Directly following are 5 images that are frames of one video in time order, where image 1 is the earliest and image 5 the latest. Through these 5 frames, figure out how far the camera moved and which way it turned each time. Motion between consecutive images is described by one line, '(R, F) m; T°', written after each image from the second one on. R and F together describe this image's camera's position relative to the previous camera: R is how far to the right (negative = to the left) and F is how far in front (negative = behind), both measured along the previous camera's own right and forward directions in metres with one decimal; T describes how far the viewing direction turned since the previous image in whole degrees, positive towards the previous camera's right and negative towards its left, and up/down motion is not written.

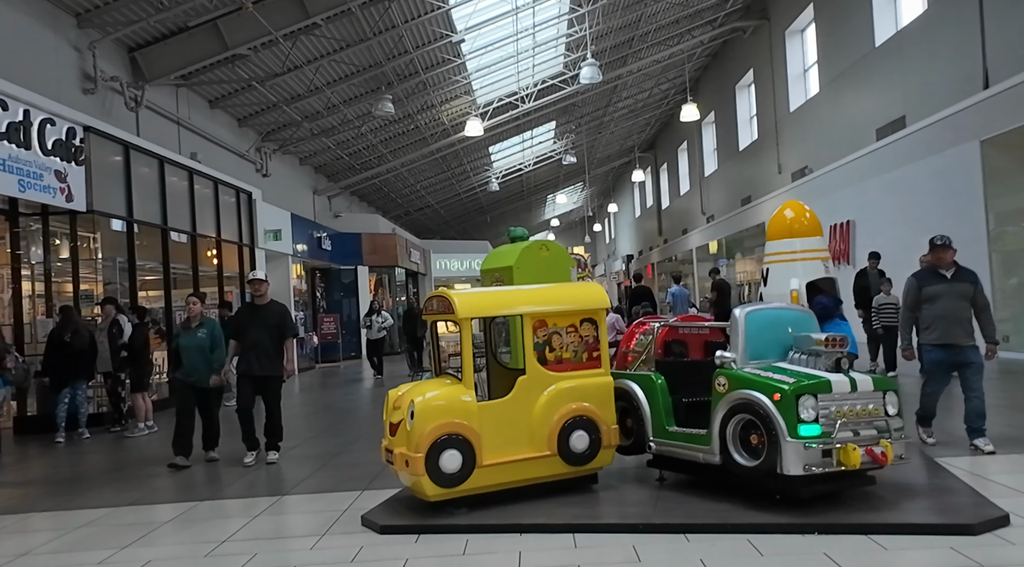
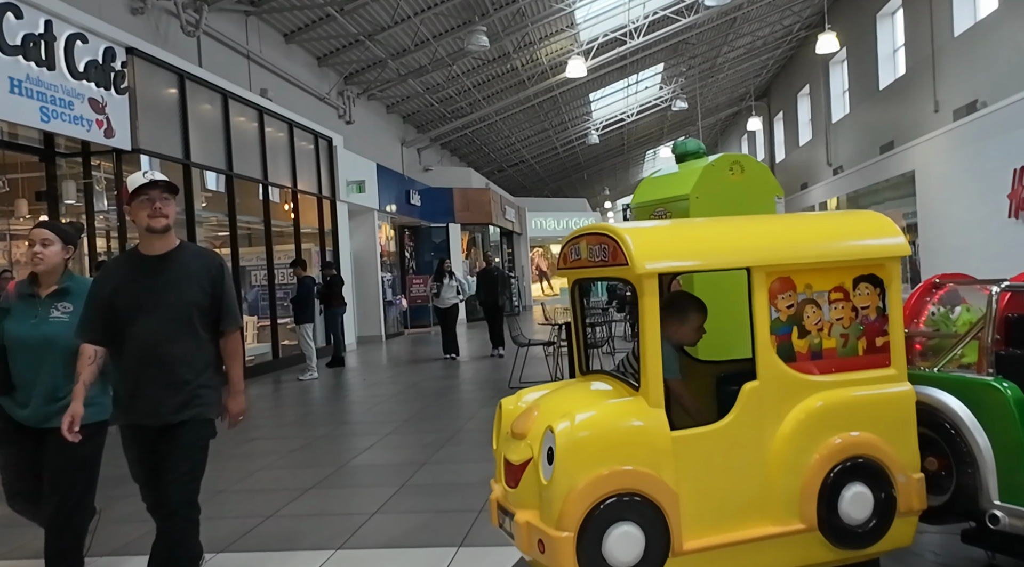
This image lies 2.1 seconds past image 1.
(-0.4, +1.8) m; -7°
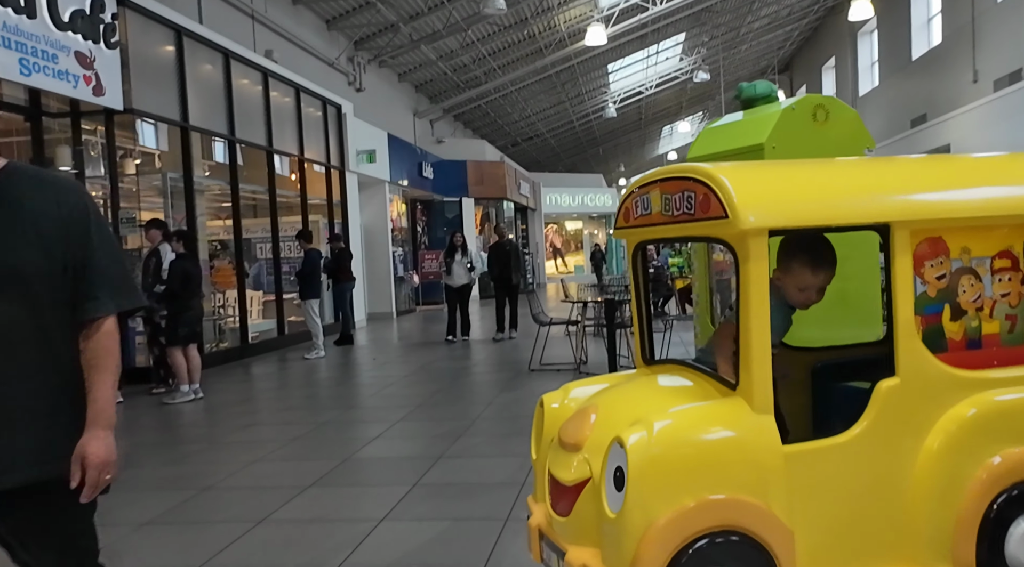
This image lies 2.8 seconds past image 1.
(-0.1, +0.6) m; -1°
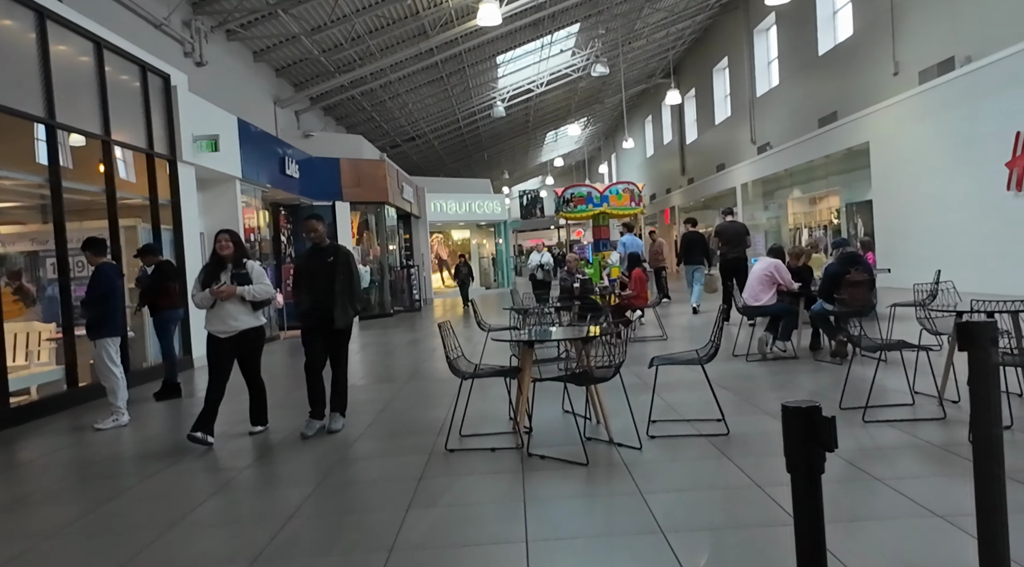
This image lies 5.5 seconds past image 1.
(-0.1, +2.5) m; +9°
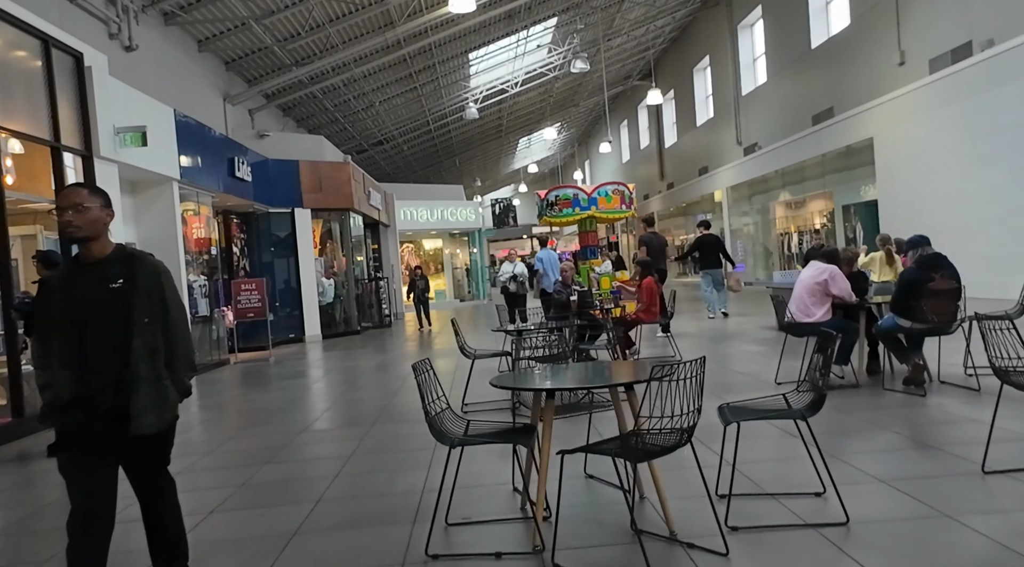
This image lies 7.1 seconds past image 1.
(-0.1, +1.4) m; +2°
